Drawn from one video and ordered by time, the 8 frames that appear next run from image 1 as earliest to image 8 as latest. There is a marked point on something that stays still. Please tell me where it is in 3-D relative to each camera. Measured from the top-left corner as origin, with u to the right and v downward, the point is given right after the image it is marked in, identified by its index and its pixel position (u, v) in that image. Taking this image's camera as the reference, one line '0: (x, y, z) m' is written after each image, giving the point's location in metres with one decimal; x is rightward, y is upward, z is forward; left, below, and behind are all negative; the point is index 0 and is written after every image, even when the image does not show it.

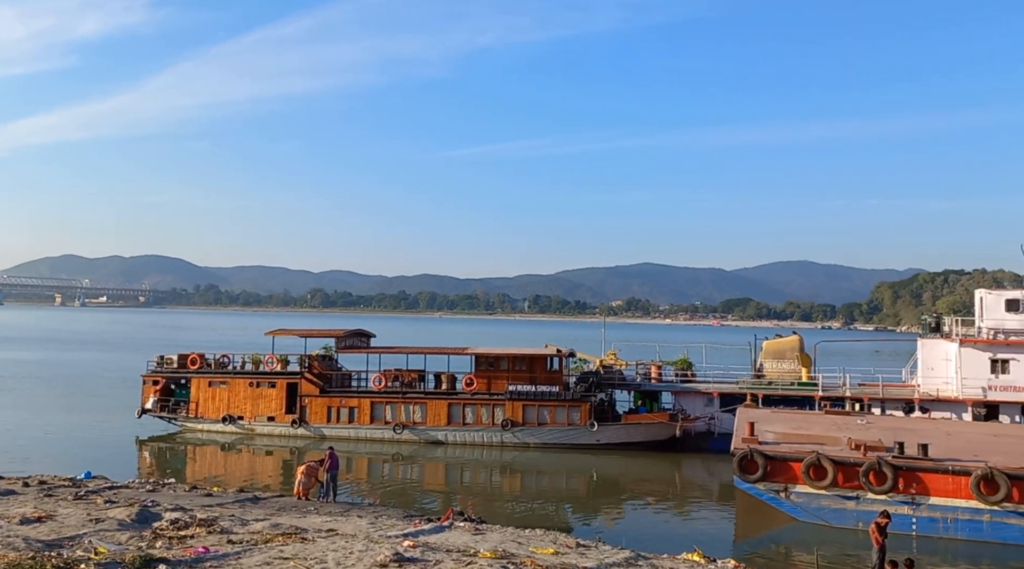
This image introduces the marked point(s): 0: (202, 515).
0: (-6.6, -4.9, +18.8) m
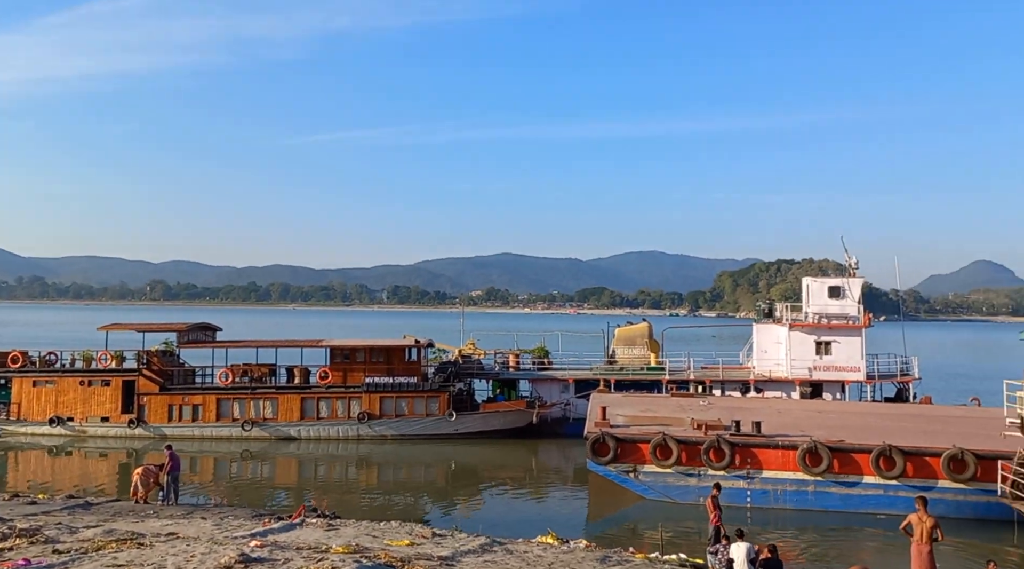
0: (-9.6, -4.8, +17.6) m
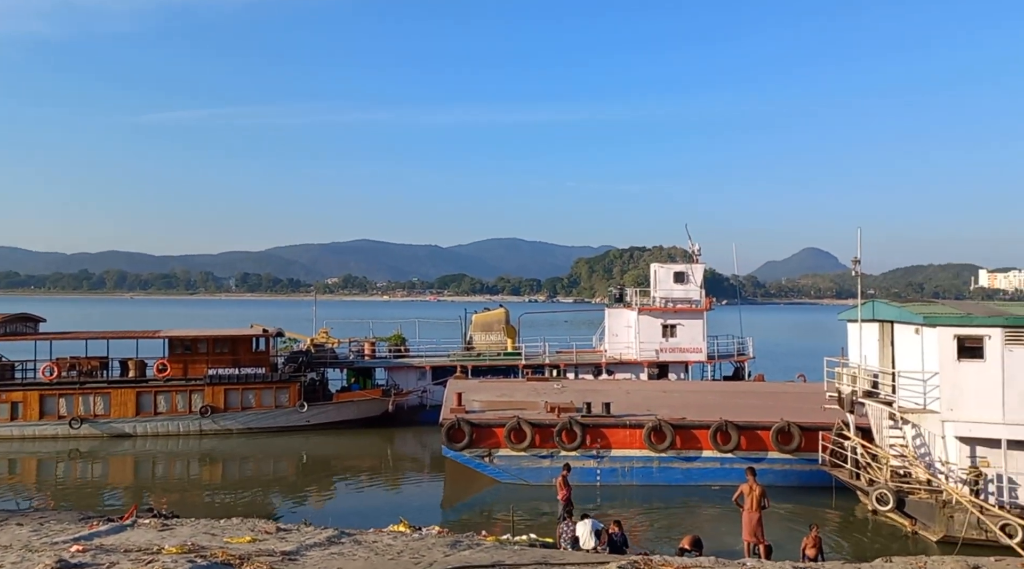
0: (-12.6, -4.6, +15.7) m
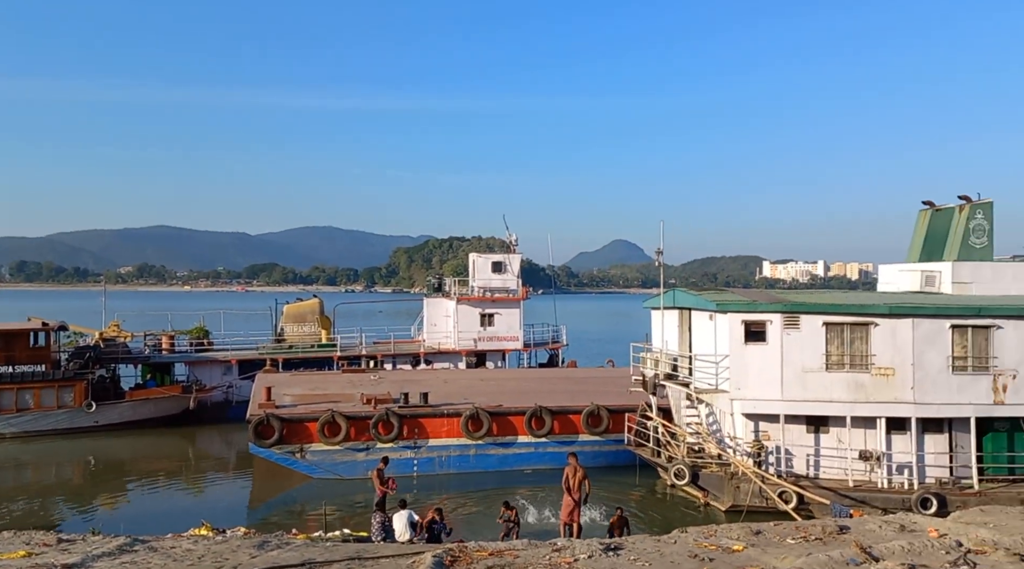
0: (-15.6, -4.4, +12.5) m
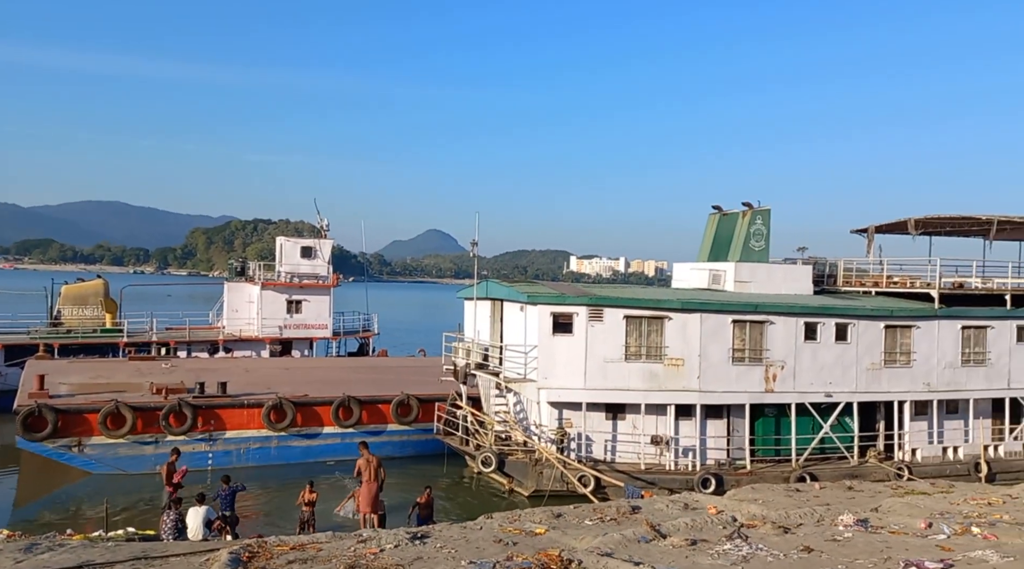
0: (-17.8, -3.8, +8.8) m
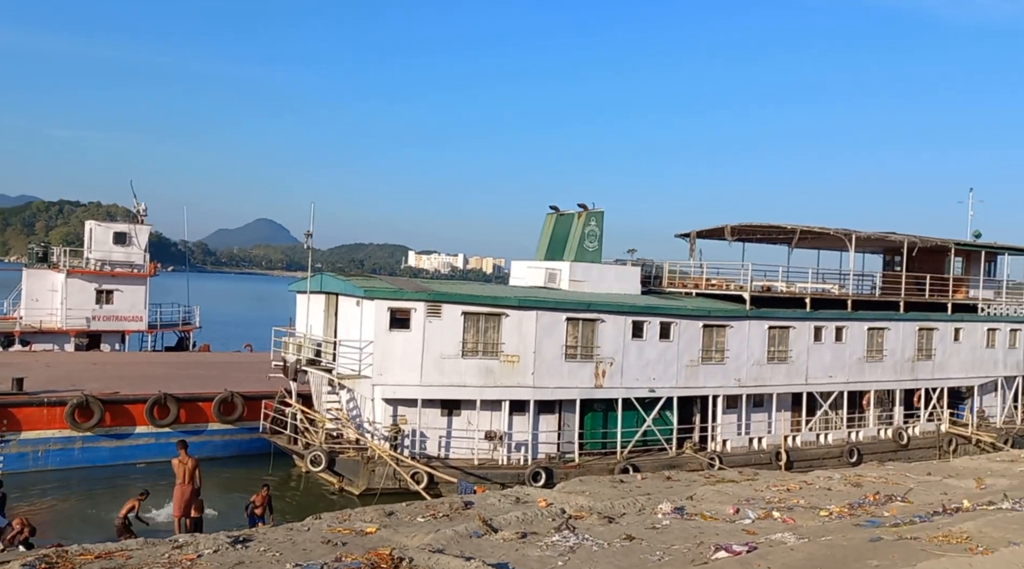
0: (-19.0, -3.4, +5.1) m
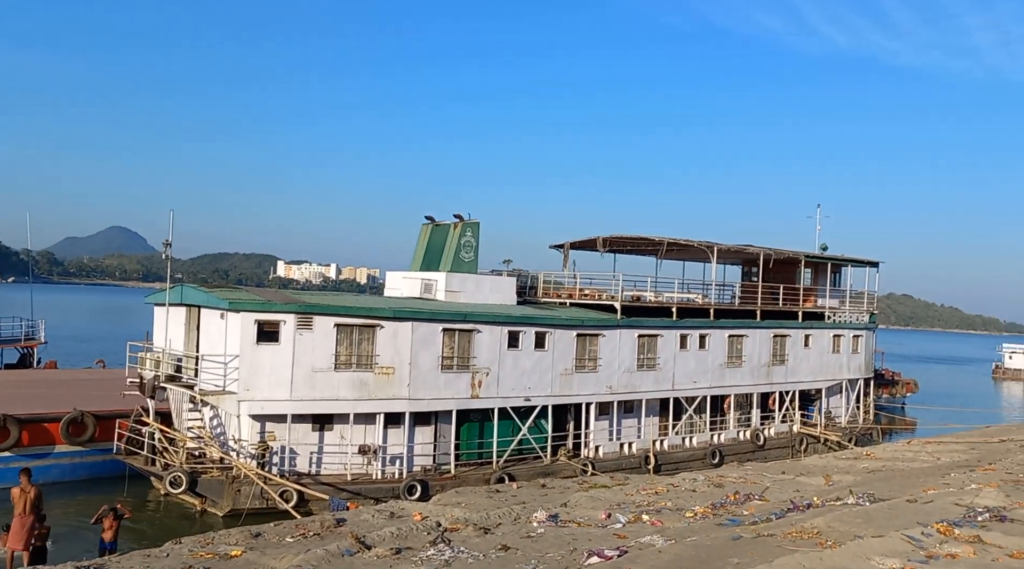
0: (-19.3, -3.5, +2.0) m
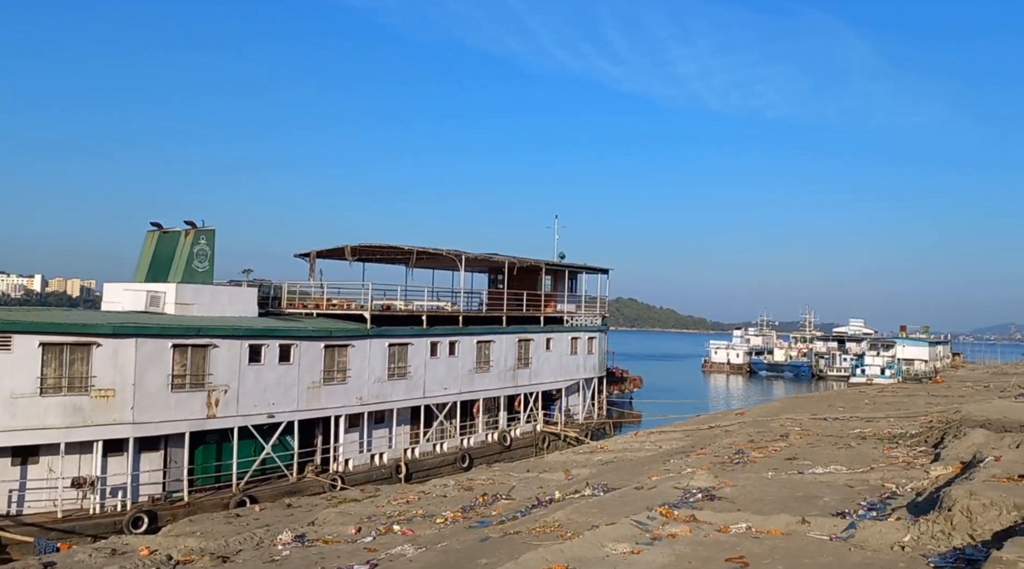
0: (-18.9, -3.7, -4.1) m
